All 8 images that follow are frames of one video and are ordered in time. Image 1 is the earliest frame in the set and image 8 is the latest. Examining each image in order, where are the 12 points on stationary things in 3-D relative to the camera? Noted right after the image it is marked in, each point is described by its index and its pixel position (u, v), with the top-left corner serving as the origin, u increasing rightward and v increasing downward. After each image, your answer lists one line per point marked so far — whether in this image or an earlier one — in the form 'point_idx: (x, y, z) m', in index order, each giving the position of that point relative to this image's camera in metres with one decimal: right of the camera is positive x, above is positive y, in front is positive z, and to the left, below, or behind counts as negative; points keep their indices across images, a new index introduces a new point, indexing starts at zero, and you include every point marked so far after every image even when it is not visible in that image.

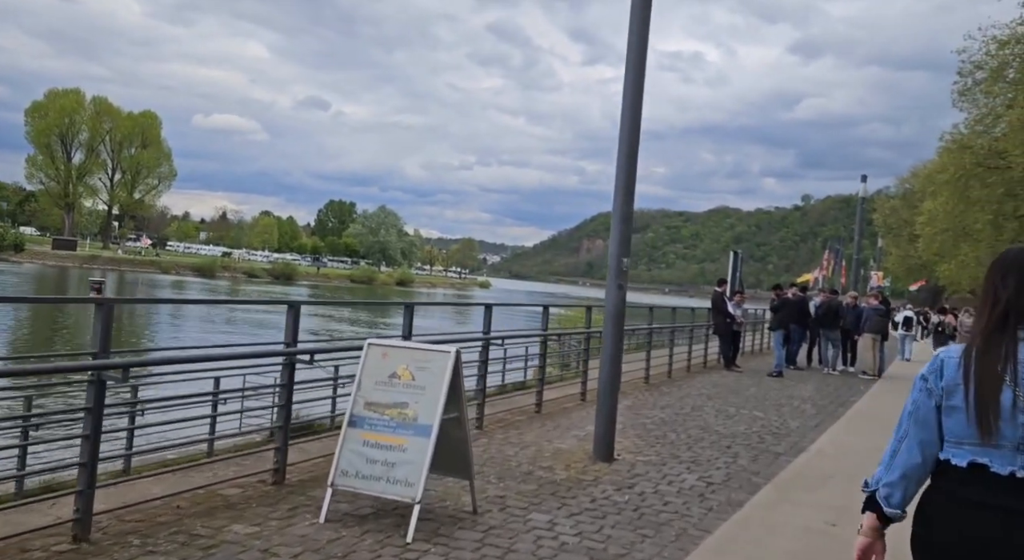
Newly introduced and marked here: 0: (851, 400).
0: (+5.0, -1.8, +13.0) m
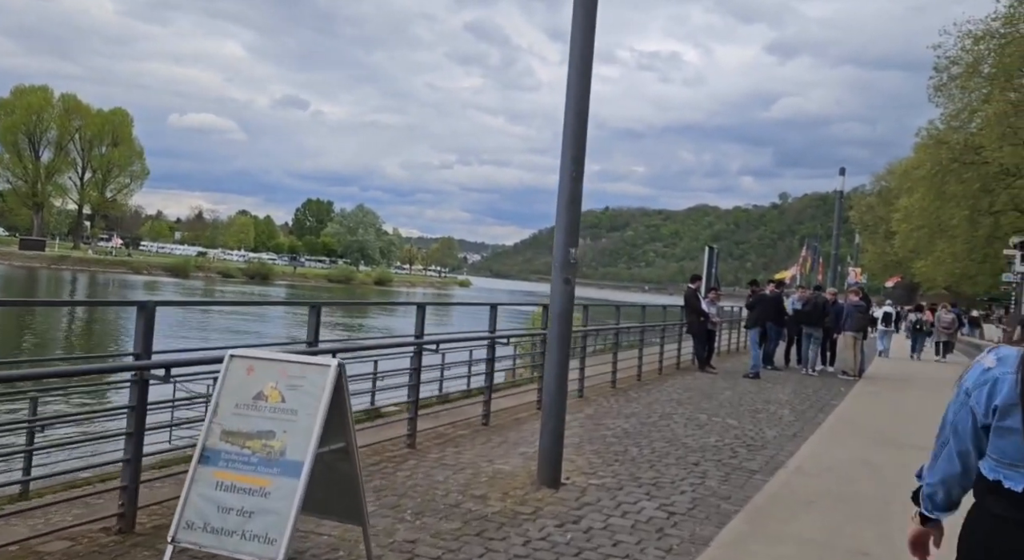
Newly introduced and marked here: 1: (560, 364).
0: (+4.4, -1.7, +12.2) m
1: (+0.3, -0.5, +5.6) m
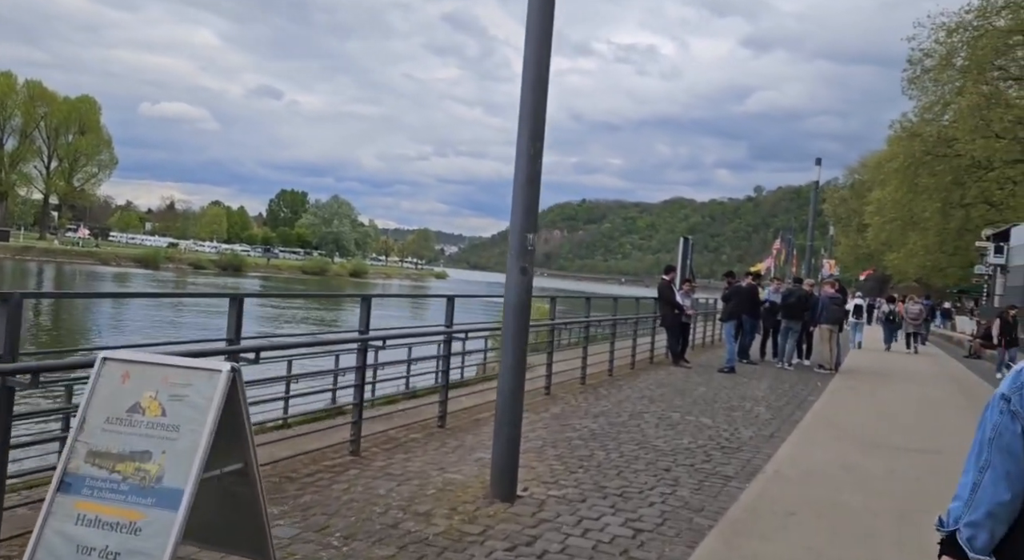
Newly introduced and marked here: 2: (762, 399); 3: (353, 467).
0: (+3.9, -1.6, +11.8) m
1: (0.0, -0.5, +5.0) m
2: (+3.3, -1.6, +11.5) m
3: (-1.0, -1.2, +5.4) m
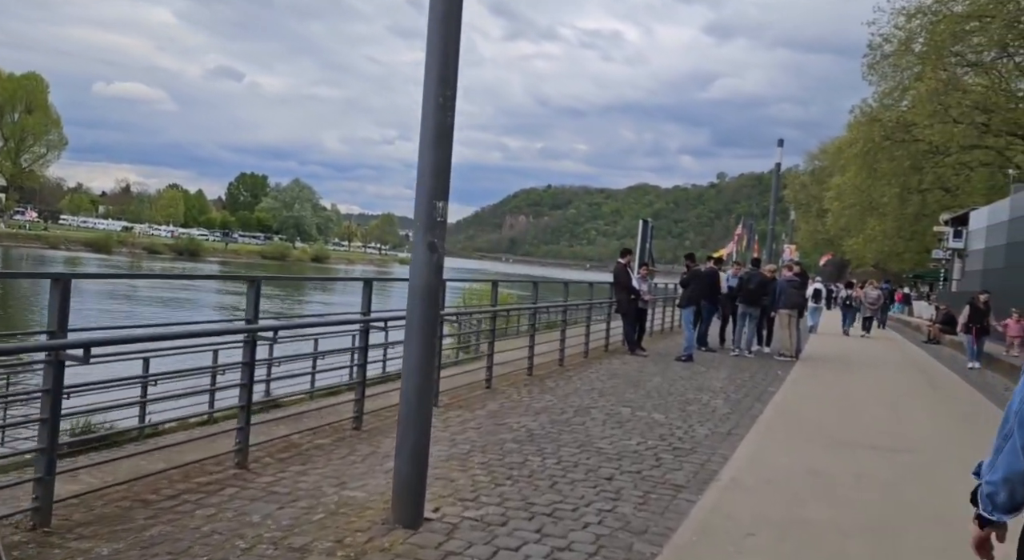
0: (+3.2, -1.4, +11.1) m
1: (-0.4, -0.4, +4.2) m
2: (+2.5, -1.4, +10.8) m
3: (-1.4, -1.1, +4.5) m
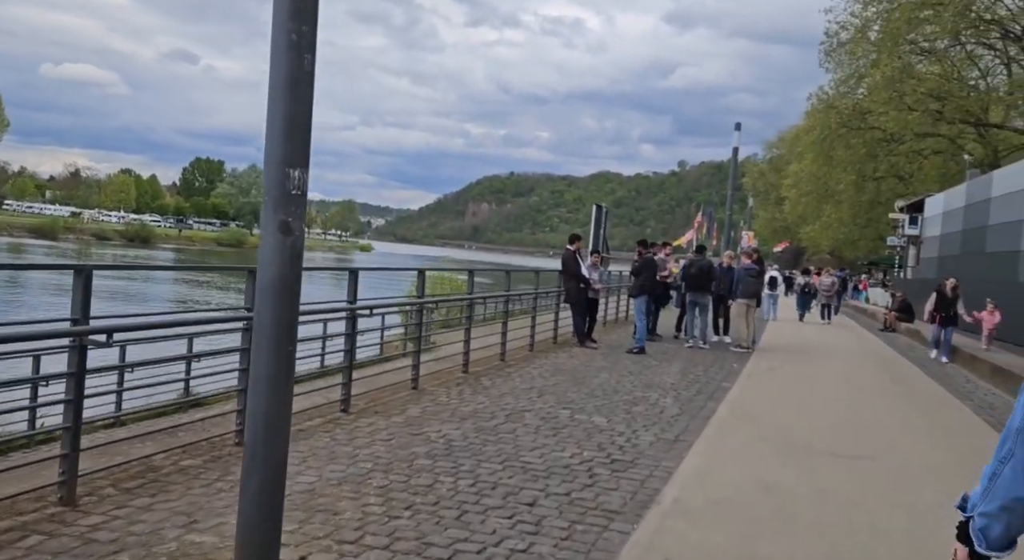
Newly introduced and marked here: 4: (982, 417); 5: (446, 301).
0: (+2.5, -1.3, +10.4) m
1: (-0.9, -0.3, +3.3) m
2: (+1.8, -1.2, +10.0) m
3: (-1.9, -1.0, +3.6) m
4: (+5.2, -1.5, +9.7) m
5: (-0.8, -0.3, +10.6) m
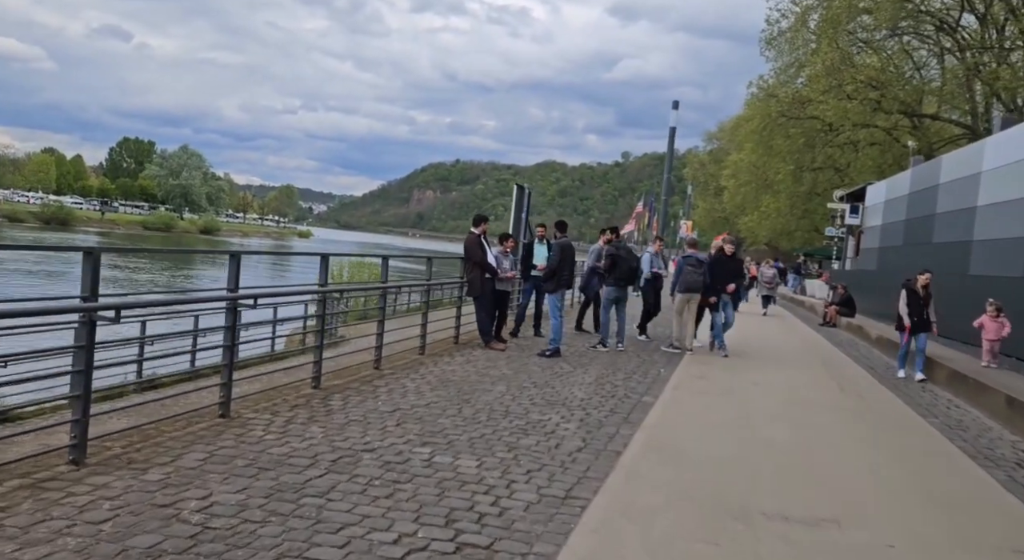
0: (+1.2, -1.2, +8.4) m
1: (-1.6, -0.3, +1.1) m
2: (+0.6, -1.1, +8.0) m
3: (-2.7, -1.0, +1.4) m
4: (+4.0, -1.5, +8.0) m
5: (-2.0, -0.1, +8.4) m
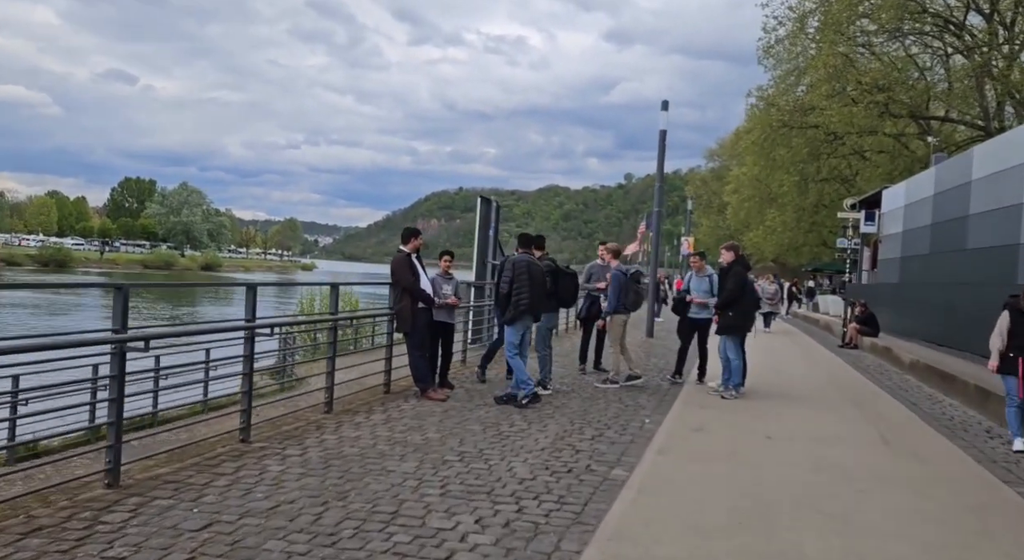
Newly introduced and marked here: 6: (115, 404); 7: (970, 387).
0: (+0.6, -1.4, +5.9) m
1: (-2.3, -0.4, -1.4) m
2: (0.0, -1.3, +5.5) m
3: (-3.4, -1.1, -1.2) m
4: (+3.4, -1.5, +5.4) m
5: (-2.7, -0.4, +5.9) m
6: (-2.3, -0.8, +5.3) m
7: (+6.1, -1.4, +11.7) m
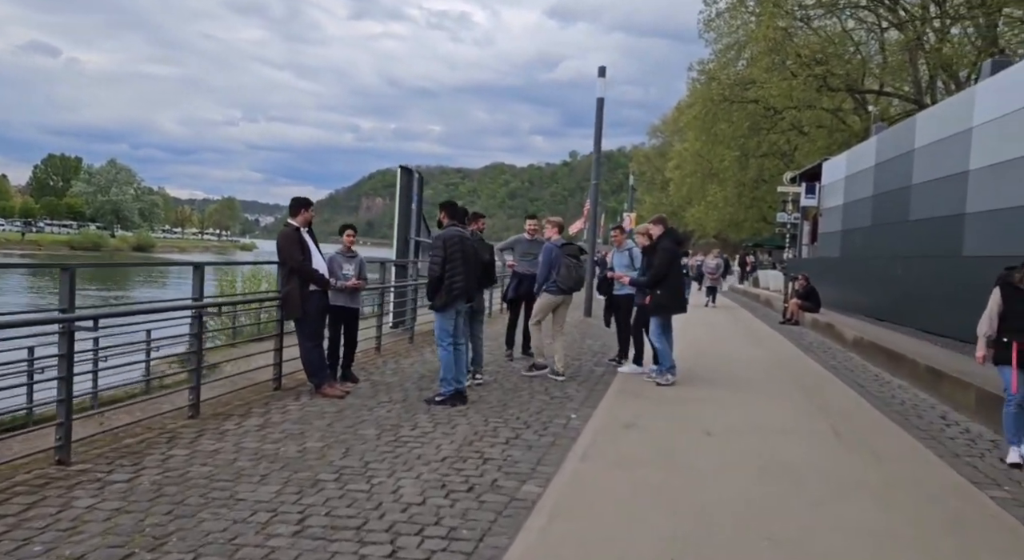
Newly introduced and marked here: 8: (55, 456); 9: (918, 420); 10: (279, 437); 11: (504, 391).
0: (0.0, -1.2, +4.7) m
1: (-2.5, -0.5, -2.7) m
2: (-0.6, -1.2, +4.3) m
3: (-3.5, -1.2, -2.5) m
4: (+2.8, -1.4, +4.4) m
5: (-3.3, -0.3, +4.6) m
6: (-2.9, -0.7, +3.9) m
7: (+5.1, -1.1, +10.9) m
8: (-2.8, -1.1, +5.5) m
9: (+4.0, -1.3, +8.6) m
10: (-1.7, -1.1, +6.3) m
11: (0.0, -1.1, +8.9) m
